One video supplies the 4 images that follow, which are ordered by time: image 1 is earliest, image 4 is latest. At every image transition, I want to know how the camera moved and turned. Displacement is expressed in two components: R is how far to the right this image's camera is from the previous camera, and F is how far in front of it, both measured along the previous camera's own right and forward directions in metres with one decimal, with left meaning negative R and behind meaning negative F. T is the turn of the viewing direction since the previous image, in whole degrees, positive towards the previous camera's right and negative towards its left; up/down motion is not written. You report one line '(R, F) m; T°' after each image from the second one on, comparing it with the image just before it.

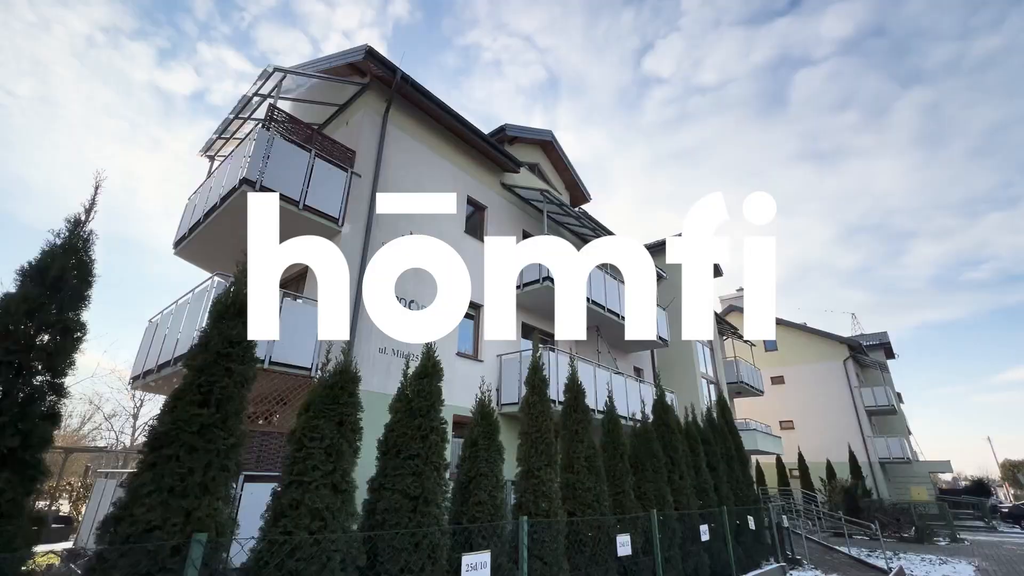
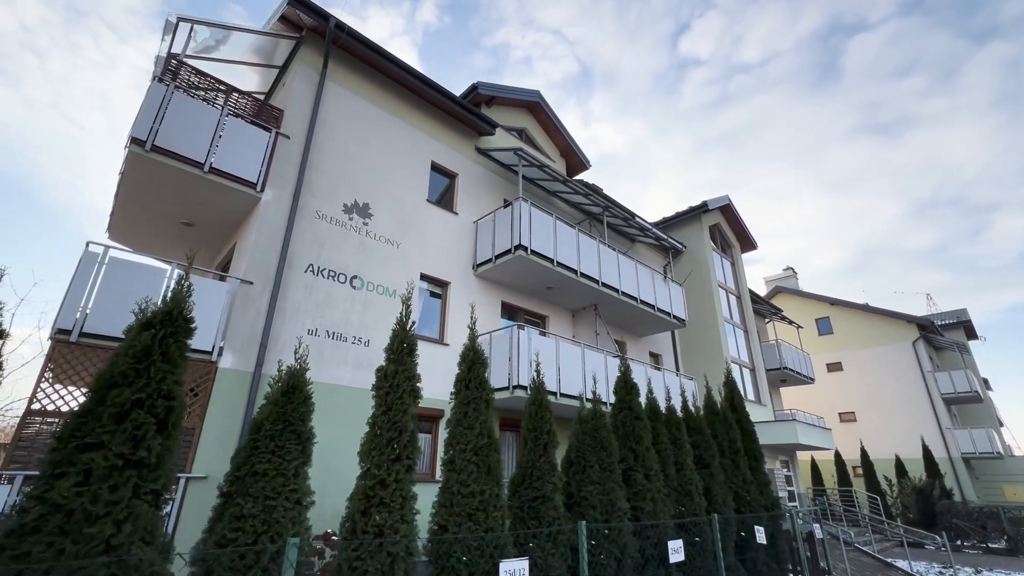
(+1.6, +1.6) m; -6°
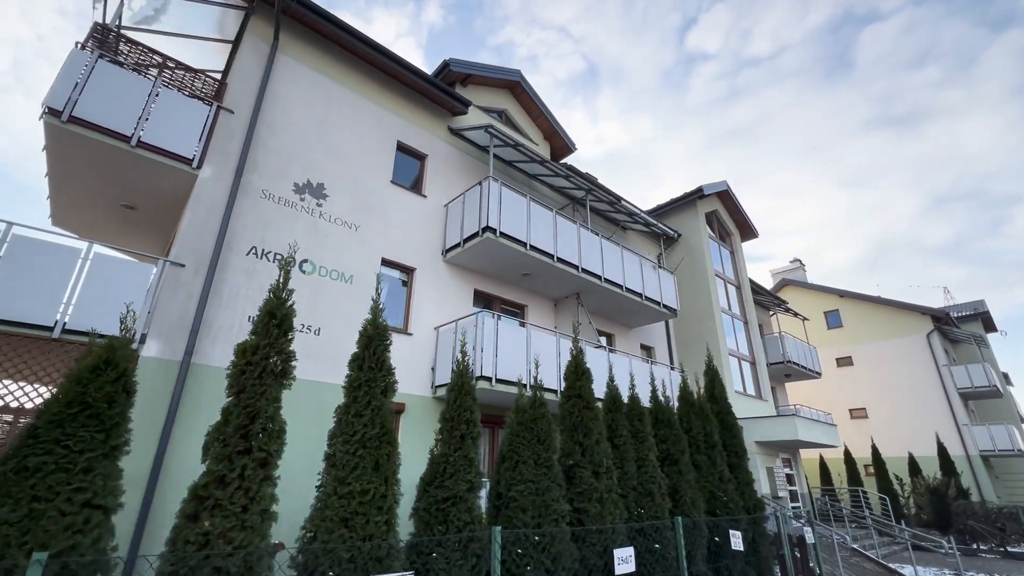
(+0.8, +0.7) m; -1°
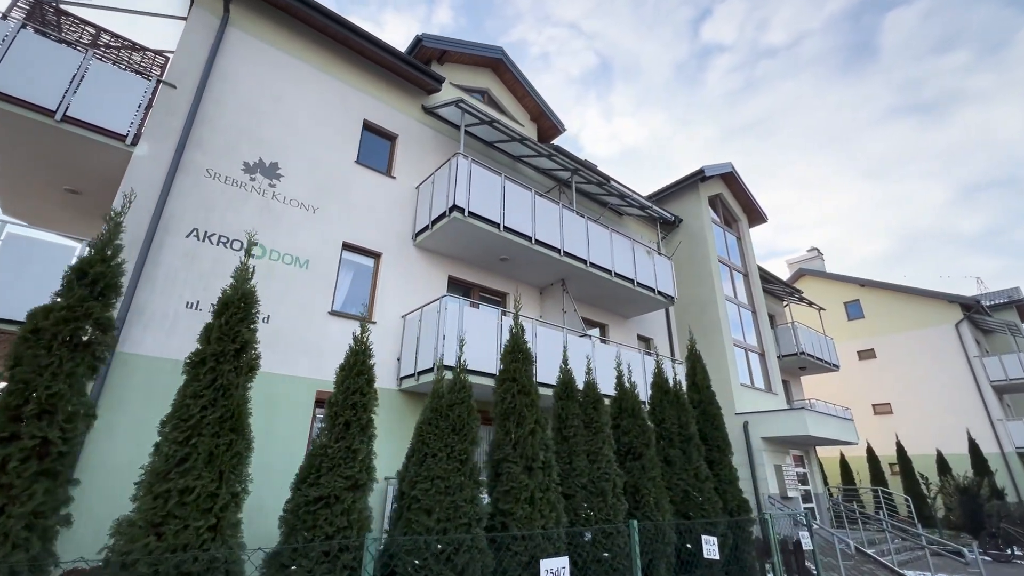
(+0.9, +0.7) m; -2°
